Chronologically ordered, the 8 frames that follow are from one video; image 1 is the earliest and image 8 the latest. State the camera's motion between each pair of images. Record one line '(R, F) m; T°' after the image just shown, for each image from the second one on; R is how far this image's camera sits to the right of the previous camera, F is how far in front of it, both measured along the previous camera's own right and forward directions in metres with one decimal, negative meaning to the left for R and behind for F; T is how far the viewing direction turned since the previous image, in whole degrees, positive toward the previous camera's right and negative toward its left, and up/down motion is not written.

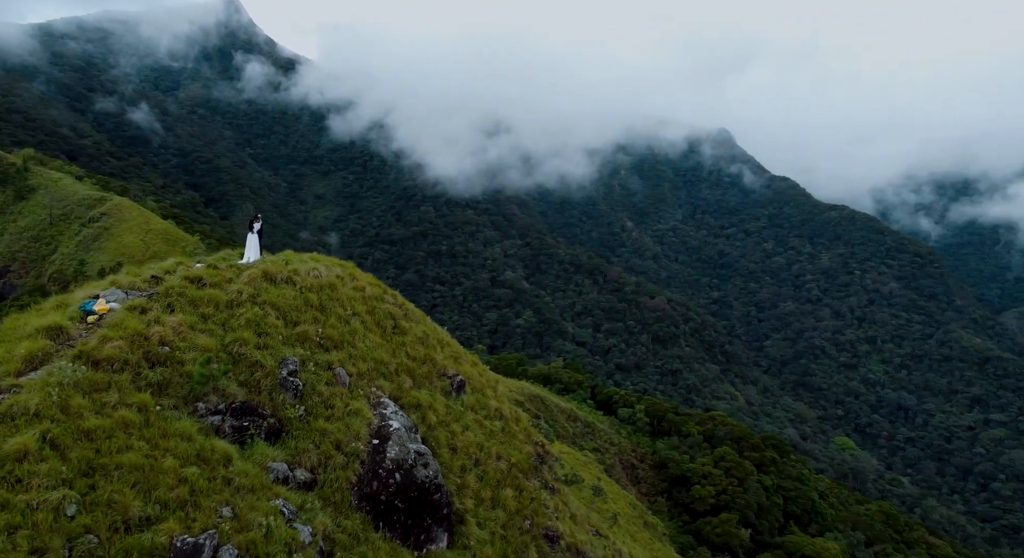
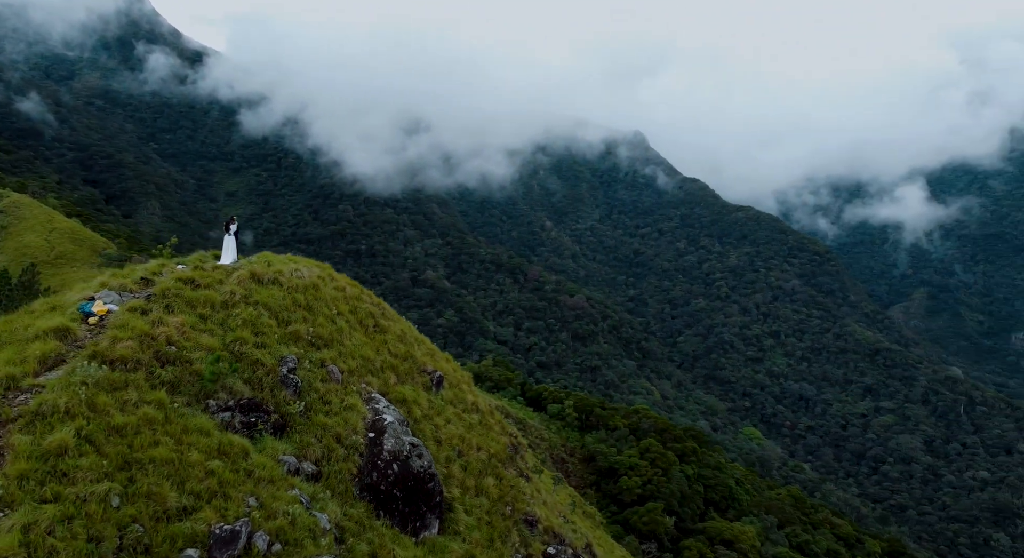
(-1.3, -0.9) m; +6°
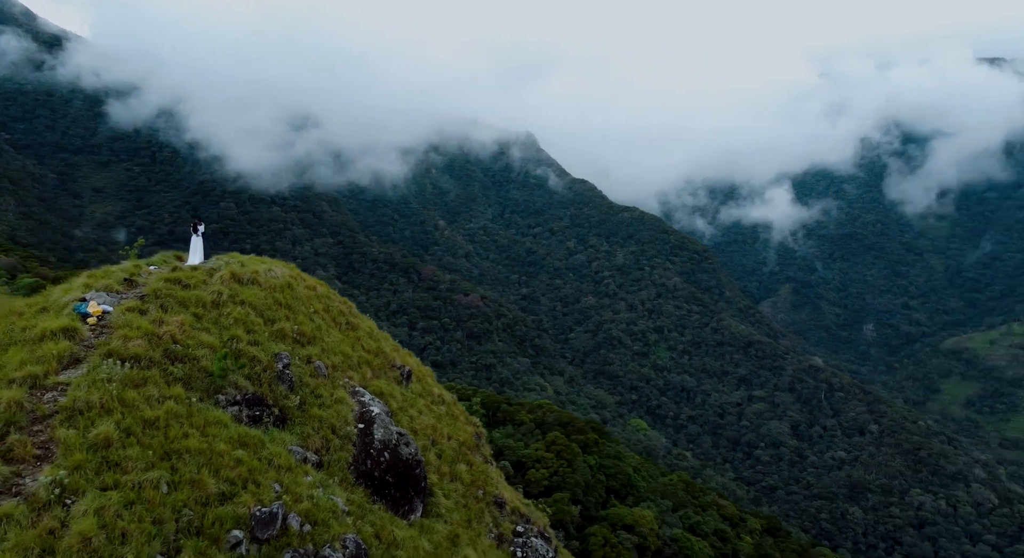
(-1.8, -1.1) m; +9°
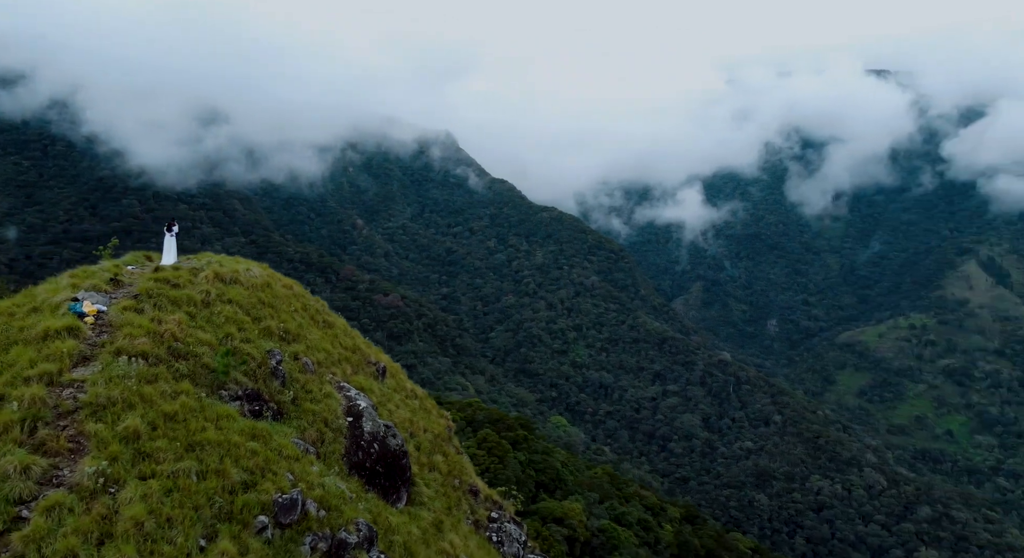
(-1.4, -0.8) m; +7°
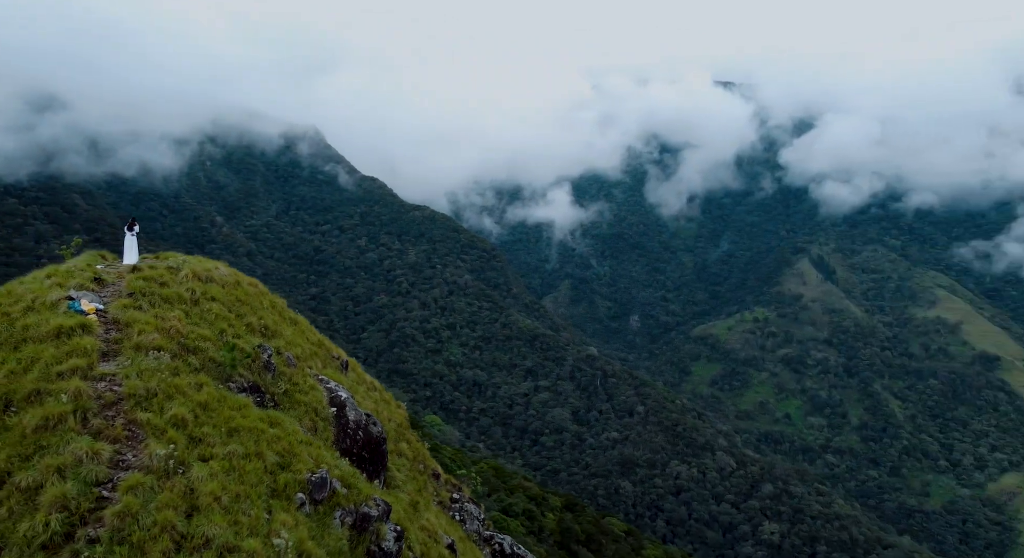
(-2.3, -1.3) m; +10°
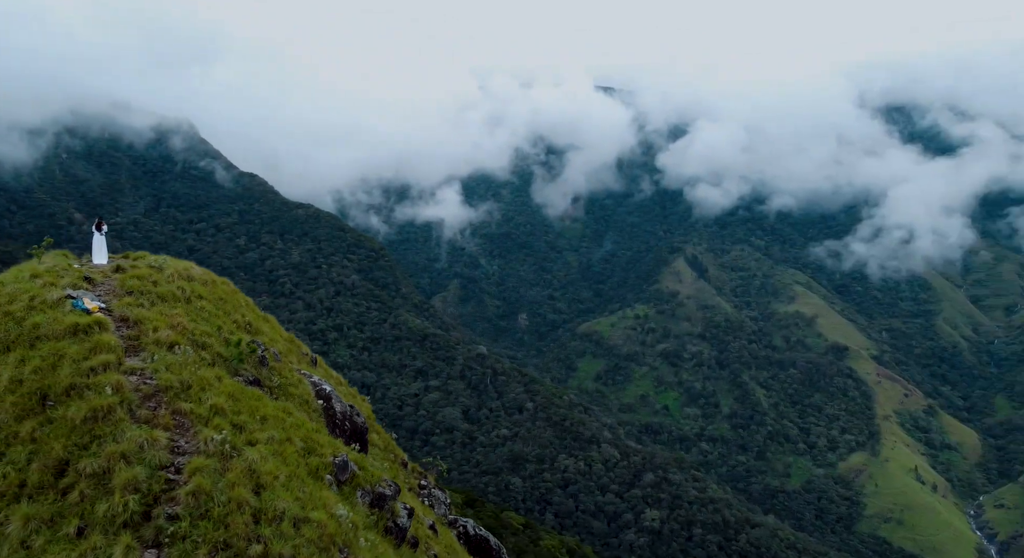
(-2.1, -1.2) m; +9°
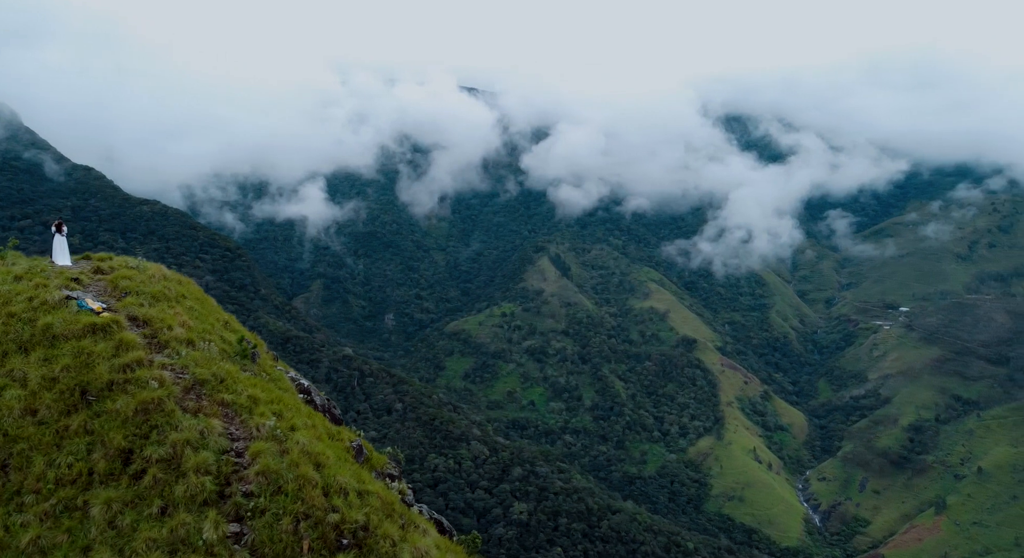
(-2.5, -1.4) m; +10°
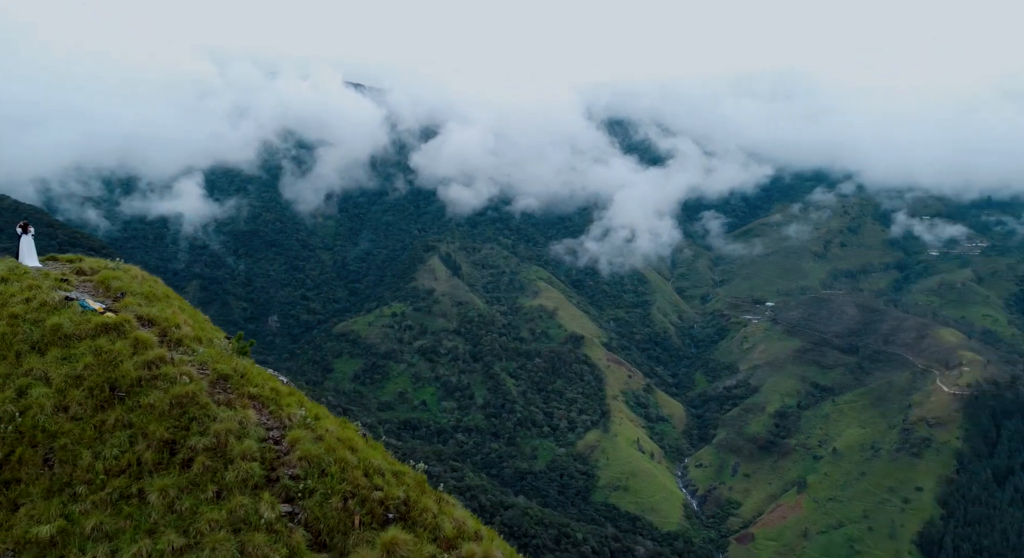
(-2.1, -1.2) m; +9°
